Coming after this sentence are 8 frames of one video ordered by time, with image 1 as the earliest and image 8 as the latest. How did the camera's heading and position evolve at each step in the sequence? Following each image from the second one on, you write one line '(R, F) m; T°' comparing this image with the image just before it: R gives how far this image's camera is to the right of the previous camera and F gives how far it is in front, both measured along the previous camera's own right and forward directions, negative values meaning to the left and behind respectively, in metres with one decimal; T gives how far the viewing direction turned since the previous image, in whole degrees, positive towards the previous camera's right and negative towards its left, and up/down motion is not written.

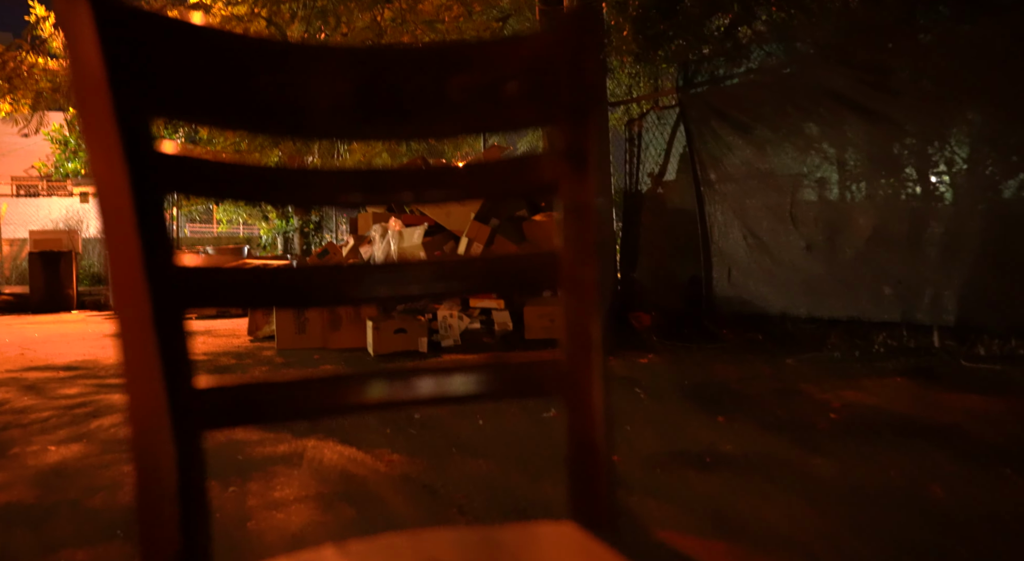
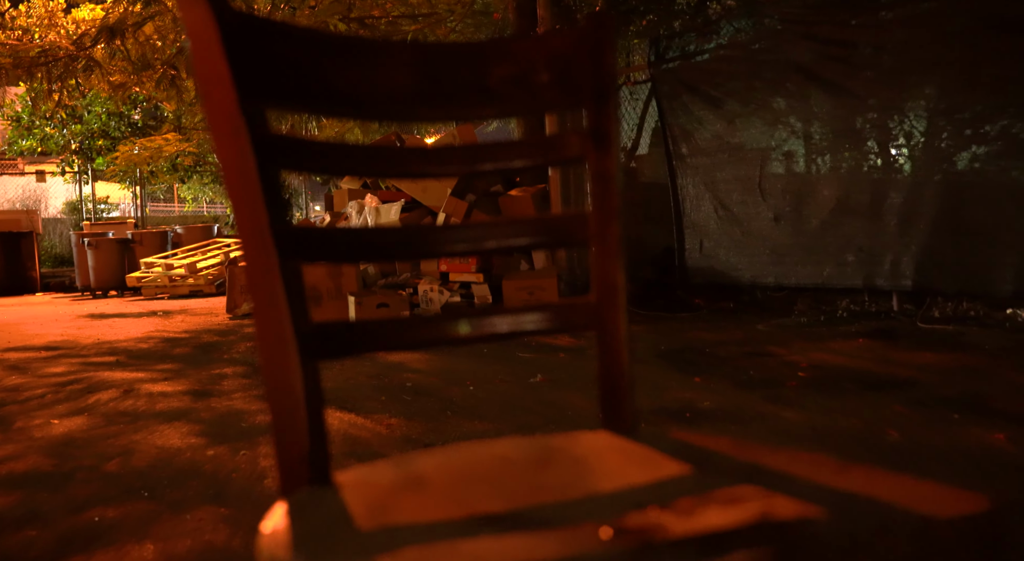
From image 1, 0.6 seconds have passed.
(-0.1, -0.2) m; +2°
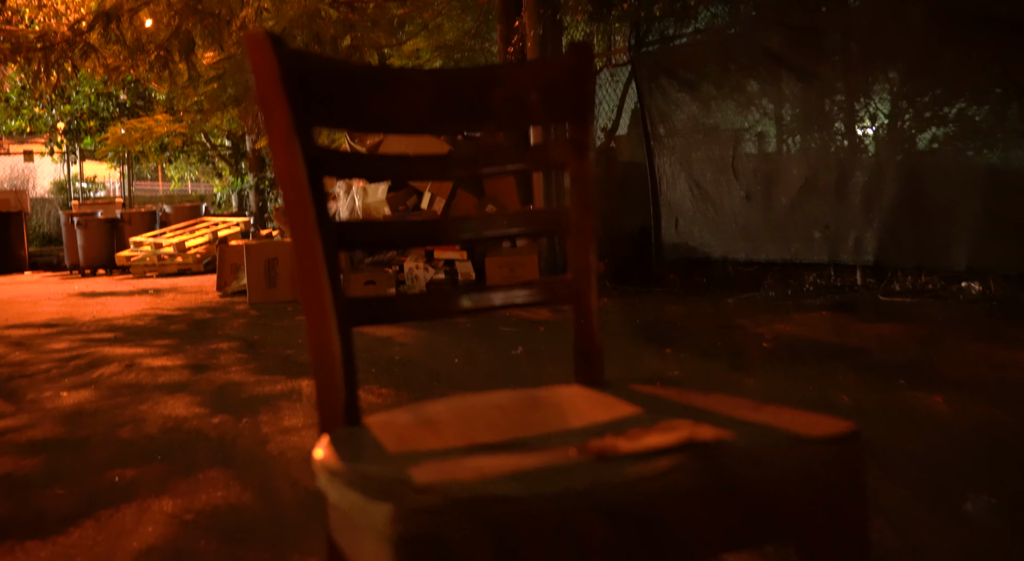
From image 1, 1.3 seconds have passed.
(0.0, -0.3) m; +1°
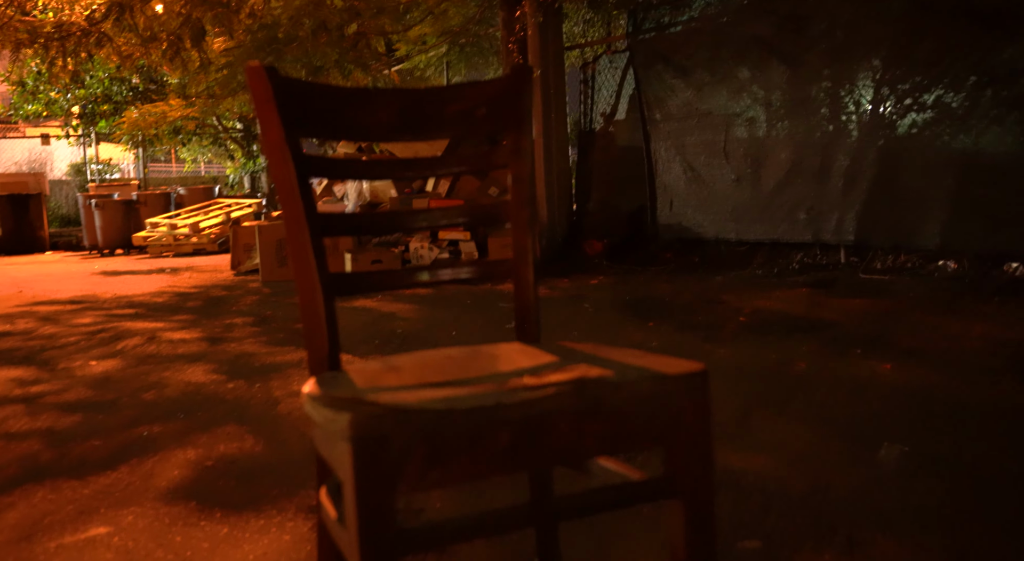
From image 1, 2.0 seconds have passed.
(+0.1, -0.3) m; -1°
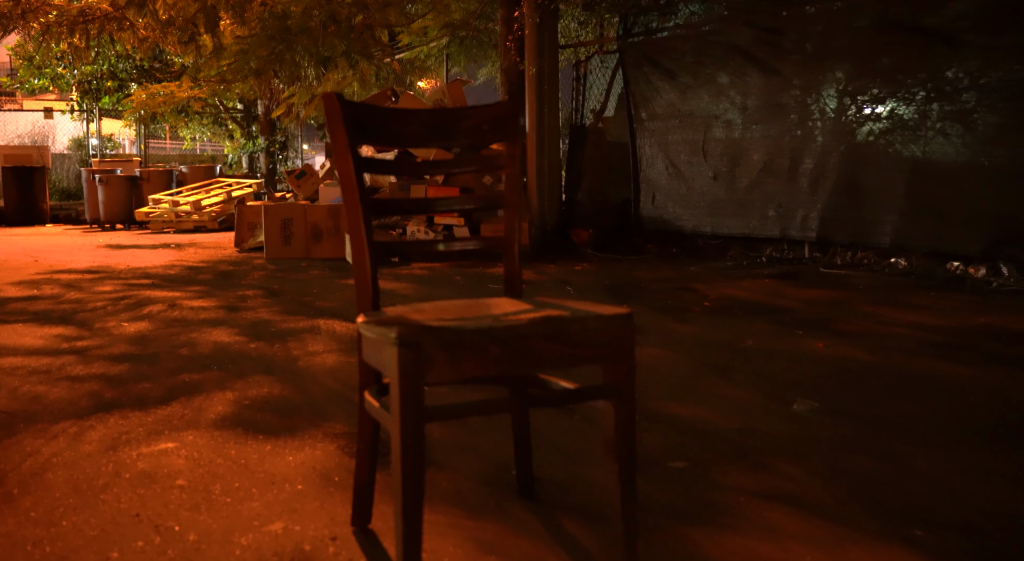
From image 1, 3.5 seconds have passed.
(0.0, -0.6) m; +1°
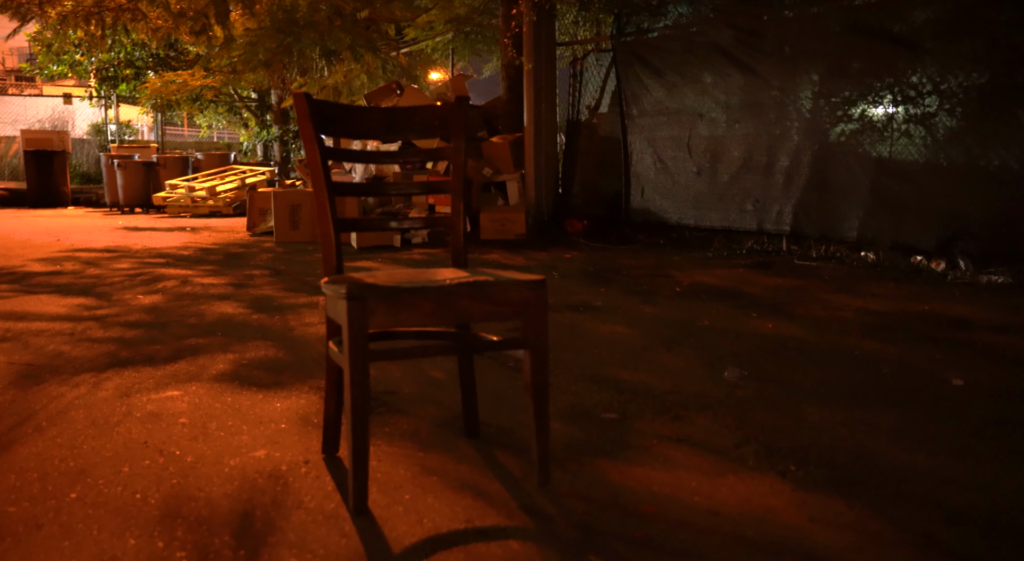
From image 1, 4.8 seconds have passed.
(+0.2, -0.4) m; -1°
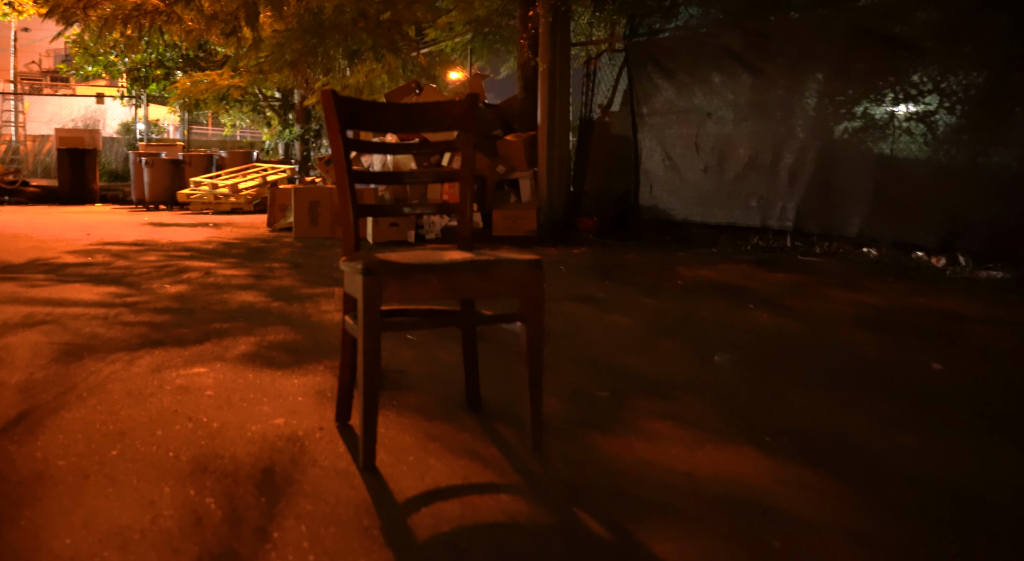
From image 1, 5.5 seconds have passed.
(+0.1, -0.2) m; -1°
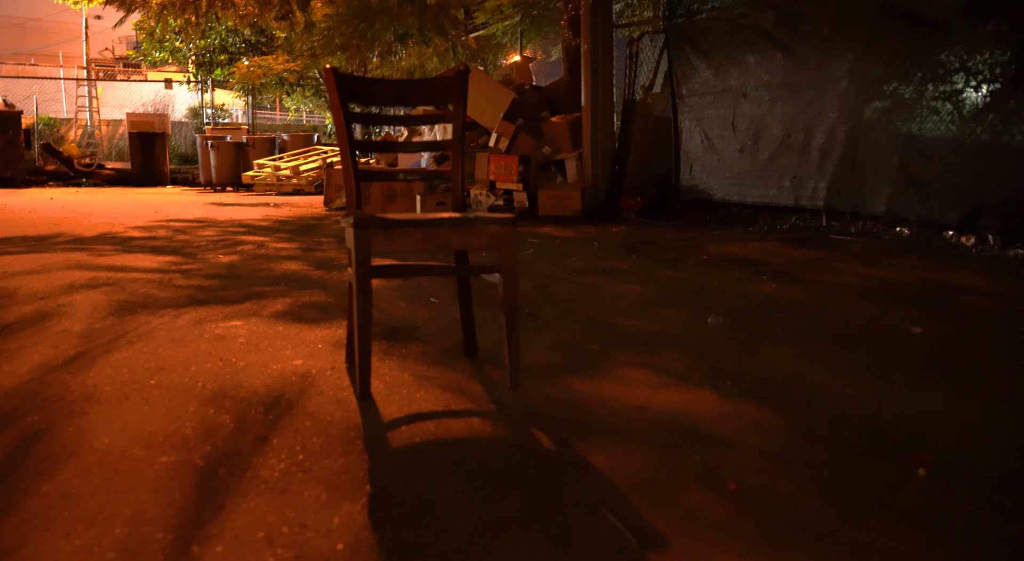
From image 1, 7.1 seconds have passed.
(+0.3, -0.3) m; -4°
